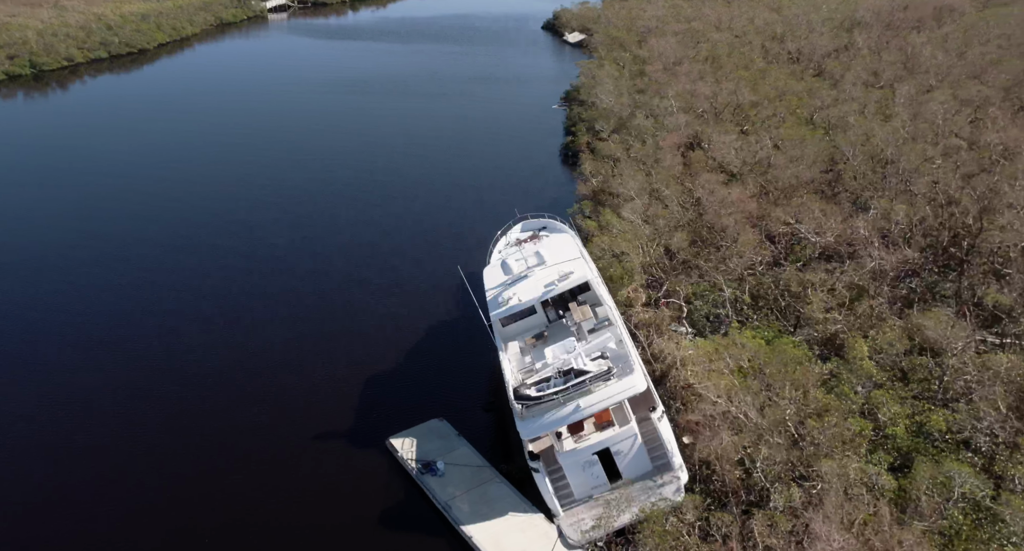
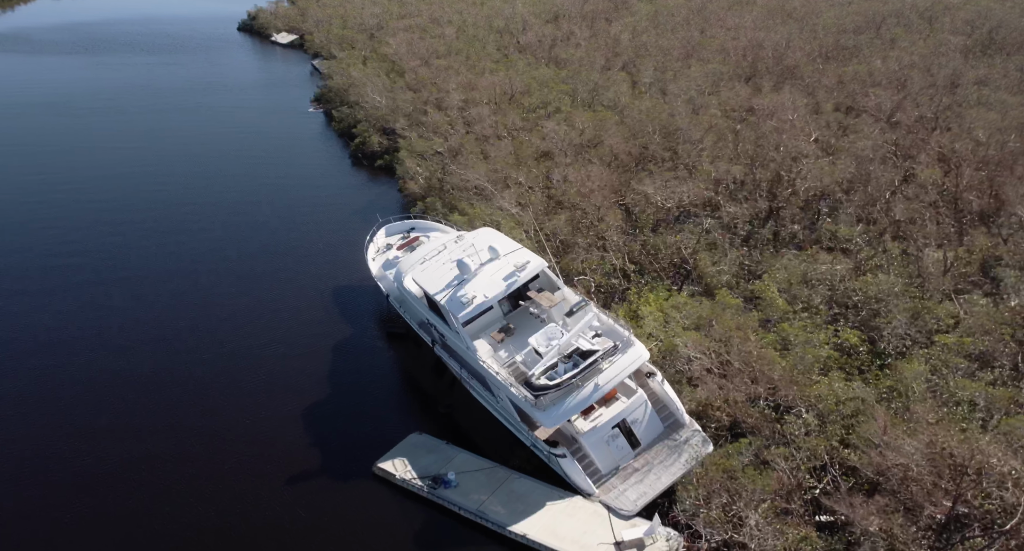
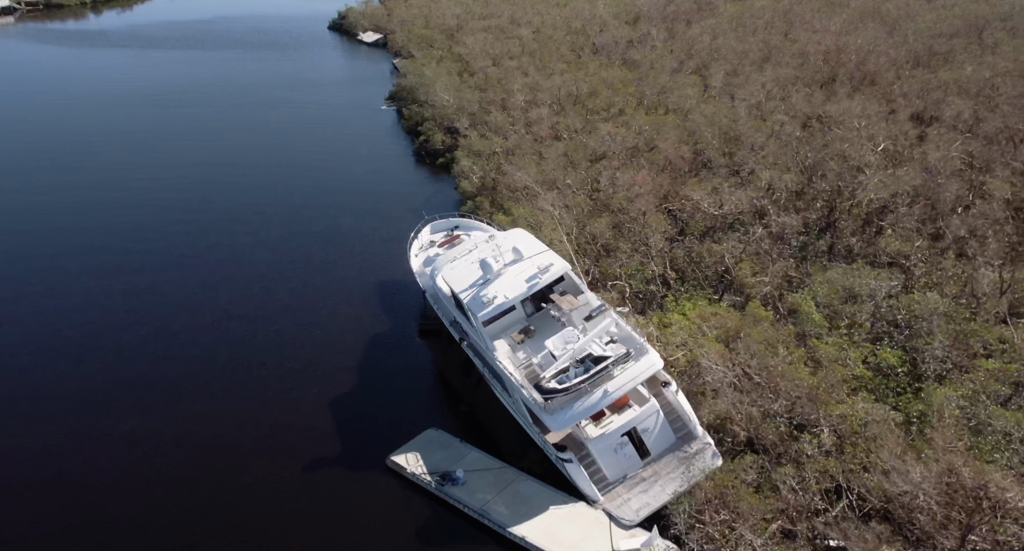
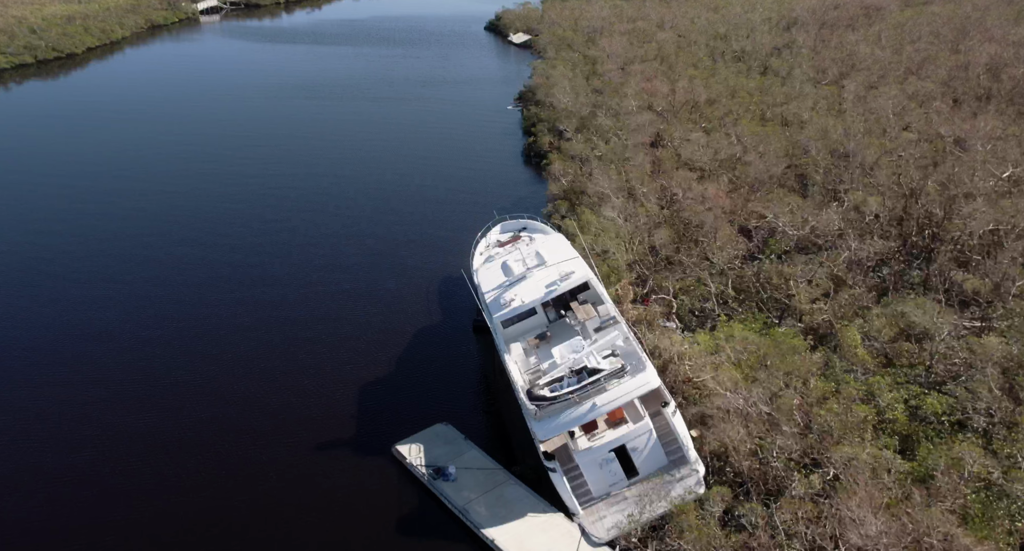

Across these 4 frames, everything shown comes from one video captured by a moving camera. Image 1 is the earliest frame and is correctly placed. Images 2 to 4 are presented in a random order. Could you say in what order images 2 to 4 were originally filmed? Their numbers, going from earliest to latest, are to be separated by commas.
4, 3, 2
